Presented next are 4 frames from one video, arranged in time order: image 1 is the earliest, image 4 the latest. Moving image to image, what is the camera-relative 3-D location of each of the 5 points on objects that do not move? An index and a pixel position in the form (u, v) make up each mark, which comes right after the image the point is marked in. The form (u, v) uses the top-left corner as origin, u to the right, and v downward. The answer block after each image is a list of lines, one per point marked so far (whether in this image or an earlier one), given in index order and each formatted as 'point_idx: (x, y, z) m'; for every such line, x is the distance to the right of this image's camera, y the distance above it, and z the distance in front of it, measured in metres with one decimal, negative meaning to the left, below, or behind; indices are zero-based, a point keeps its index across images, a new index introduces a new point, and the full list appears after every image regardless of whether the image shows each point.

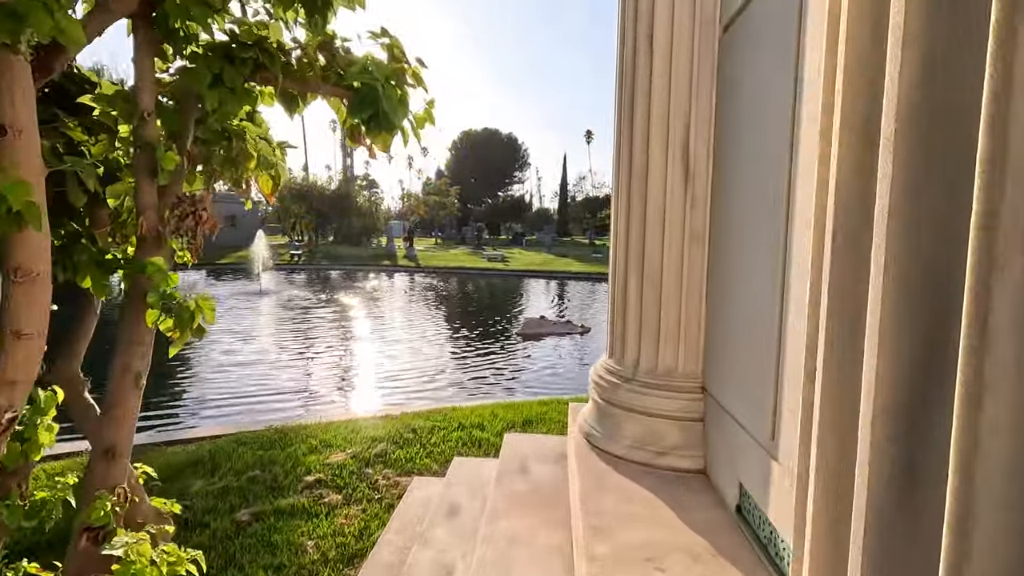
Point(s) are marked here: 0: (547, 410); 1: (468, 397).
0: (+0.4, -1.3, +5.6) m
1: (-0.7, -1.7, +9.0) m
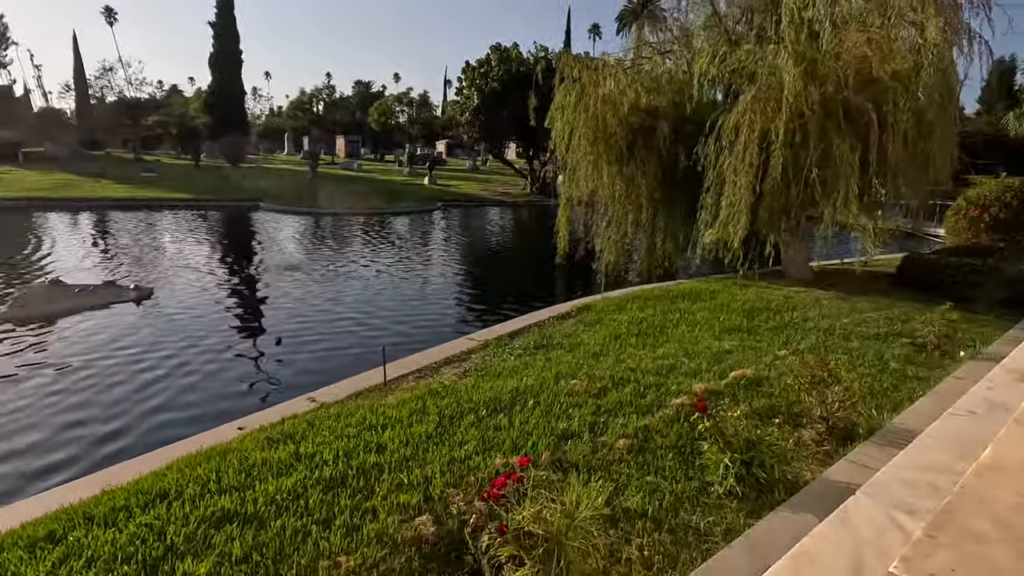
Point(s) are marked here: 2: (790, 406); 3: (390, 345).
0: (-2.0, -1.2, +2.3) m
1: (-5.0, -1.4, +4.2) m
2: (+2.1, -0.9, +4.0) m
3: (-1.7, -0.8, +7.3) m
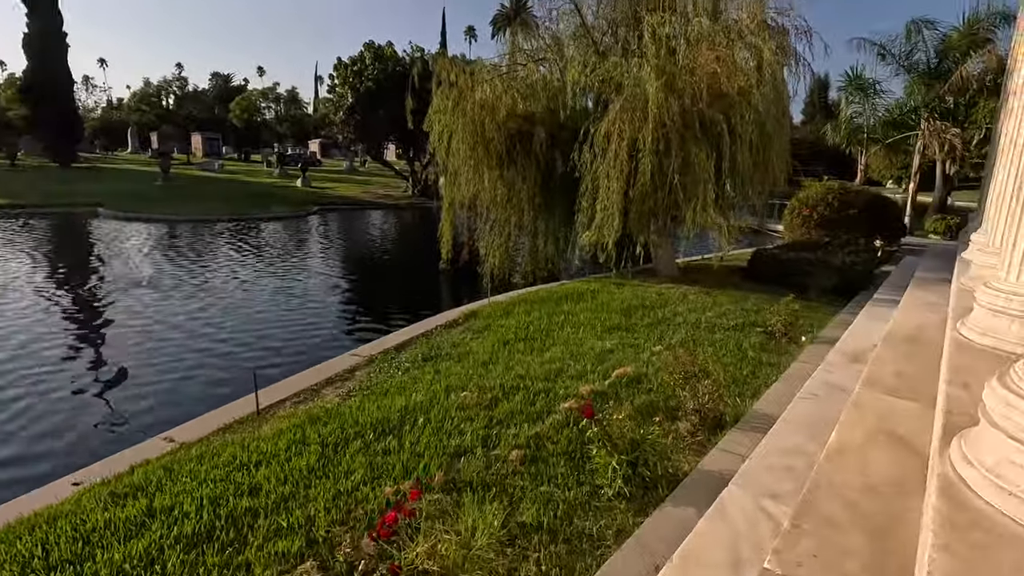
0: (-2.3, -1.4, +1.7) m
1: (-5.7, -1.8, +3.0) m
2: (+1.2, -0.9, +4.3) m
3: (-3.1, -1.0, +6.7) m
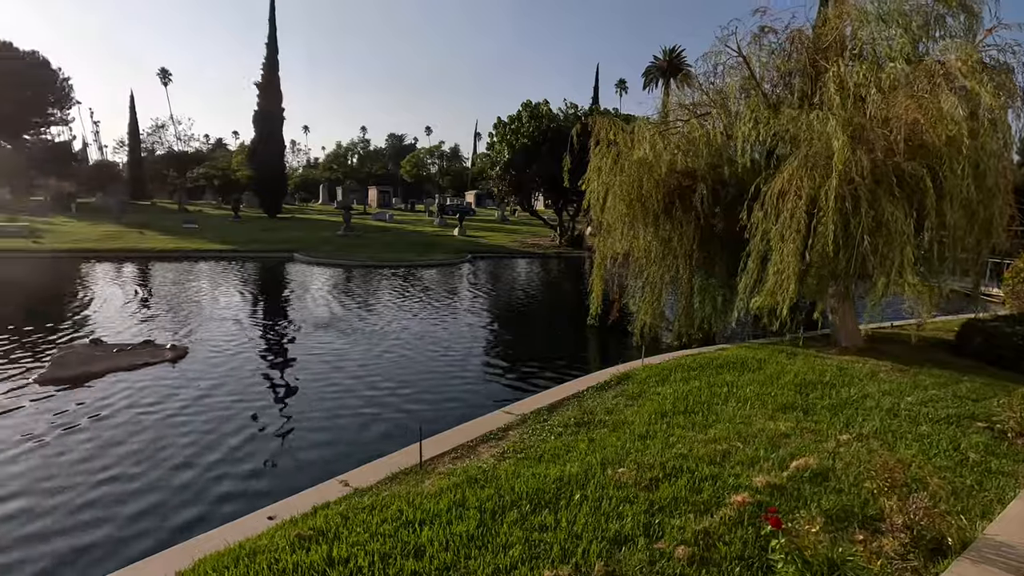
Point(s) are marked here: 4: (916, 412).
0: (-1.7, -1.6, +2.1) m
1: (-4.7, -2.0, +4.1) m
2: (+2.4, -1.5, +3.6) m
3: (-1.2, -1.7, +7.1) m
4: (+4.0, -1.2, +5.4) m
